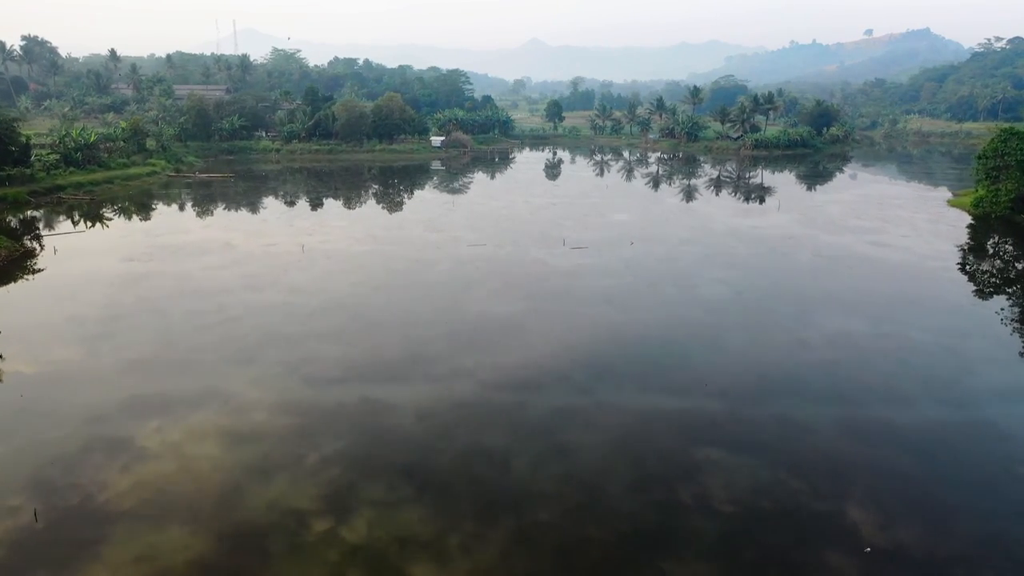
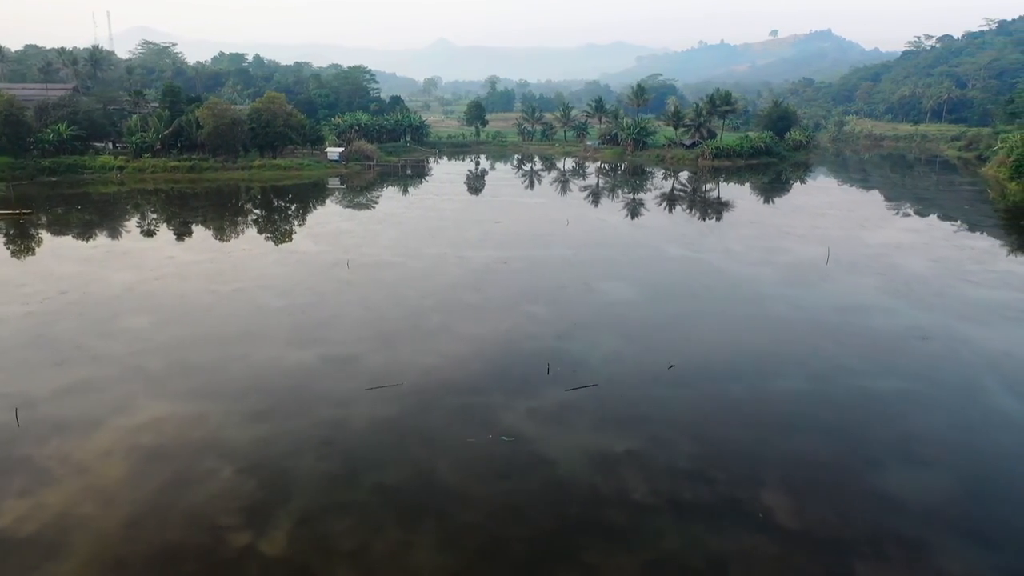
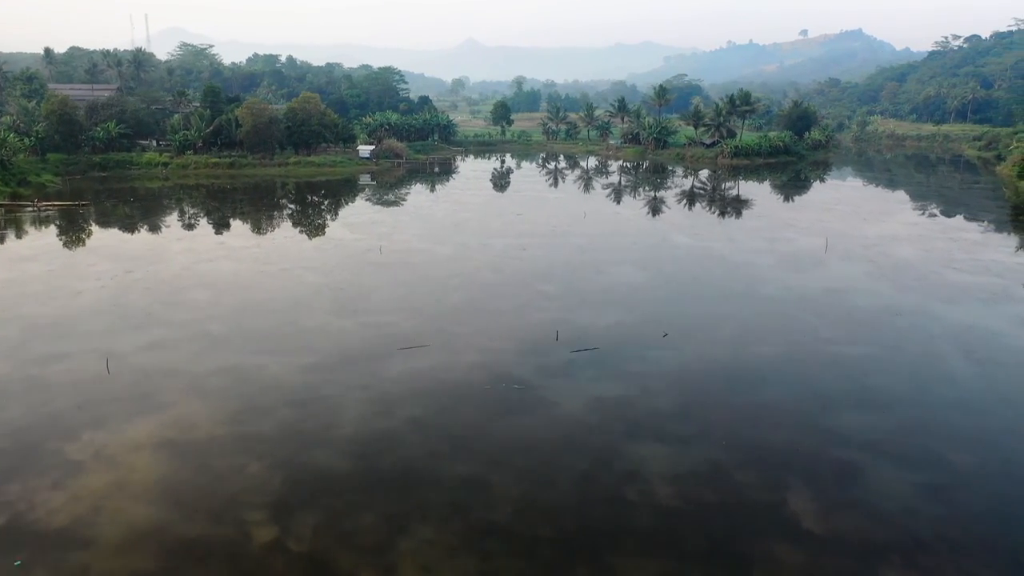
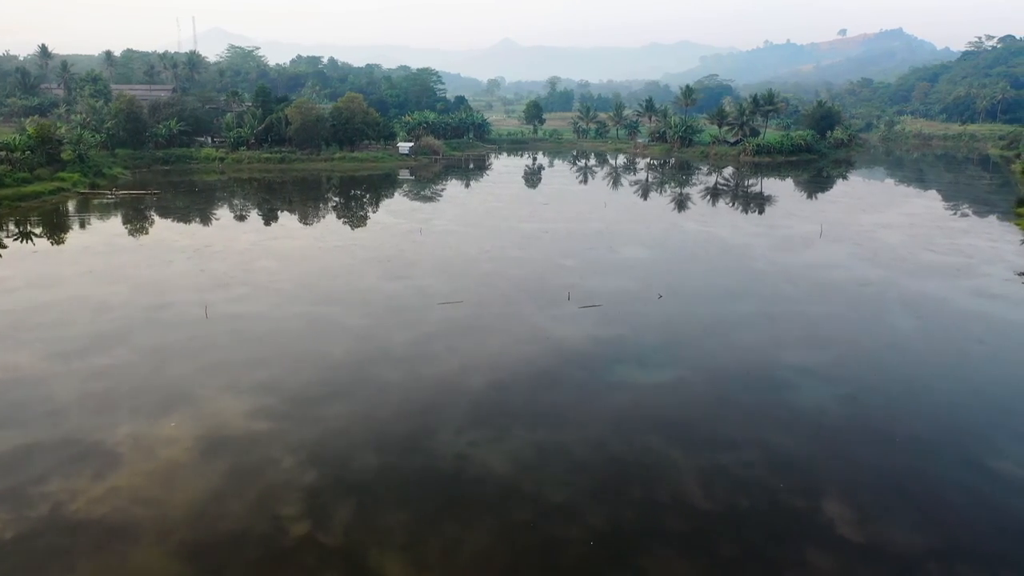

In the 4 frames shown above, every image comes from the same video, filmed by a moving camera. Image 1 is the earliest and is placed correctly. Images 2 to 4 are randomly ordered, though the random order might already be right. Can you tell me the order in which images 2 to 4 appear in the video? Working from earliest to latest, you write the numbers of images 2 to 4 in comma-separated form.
4, 3, 2
